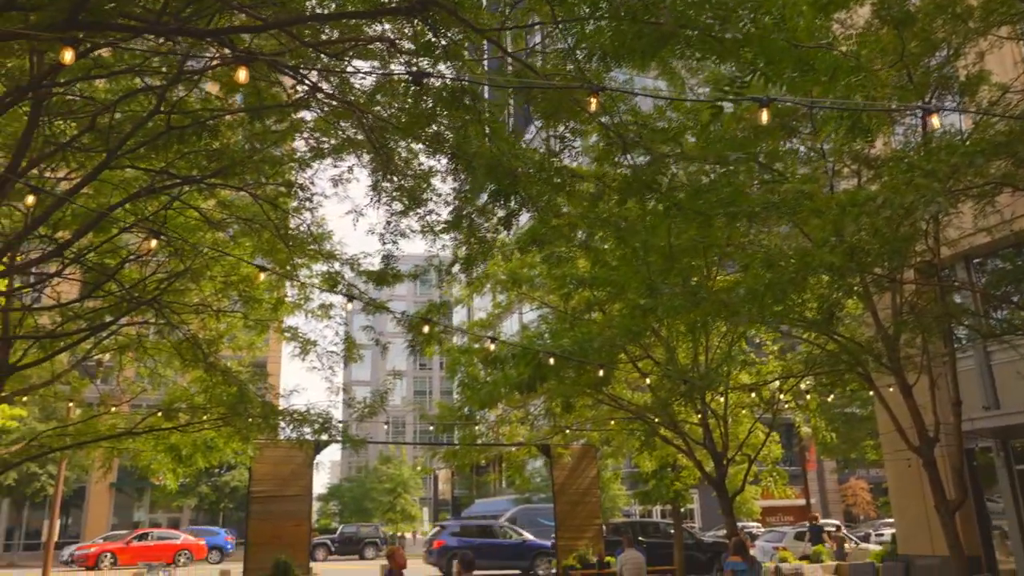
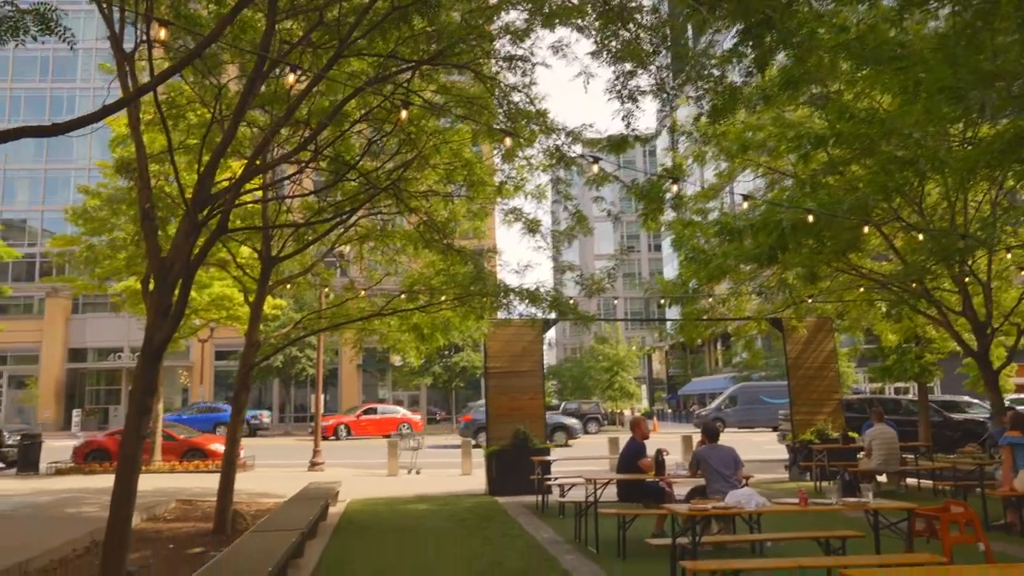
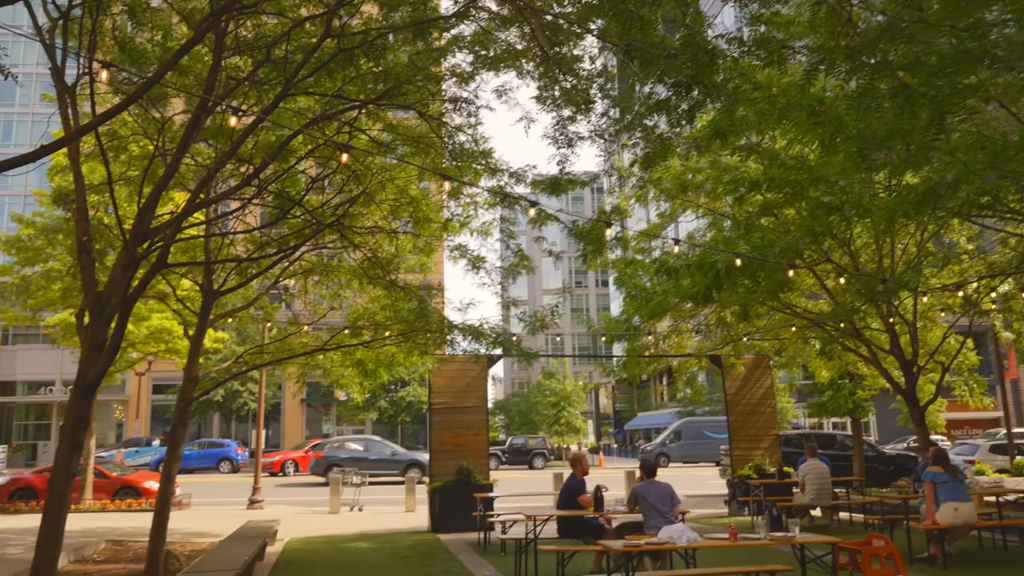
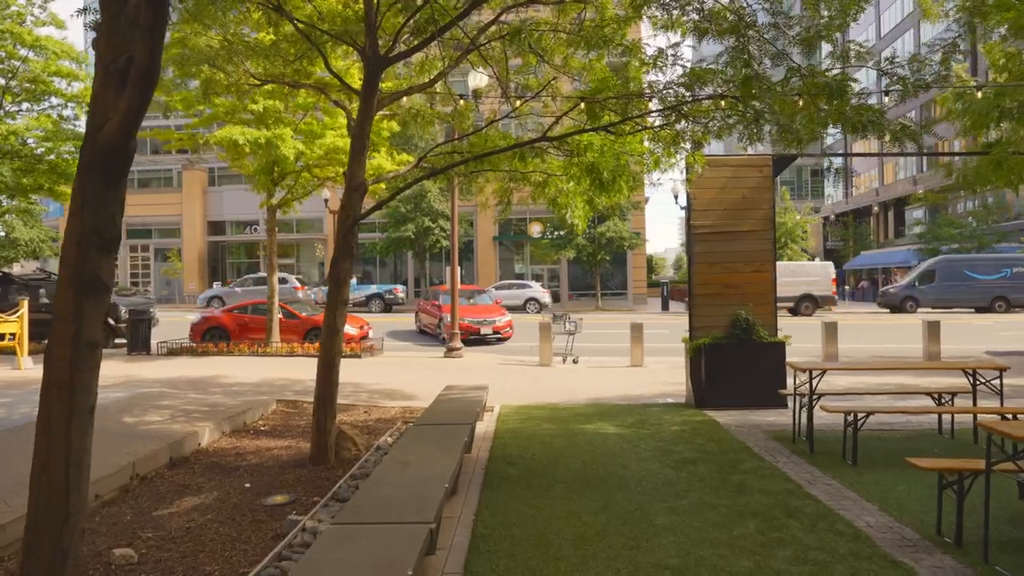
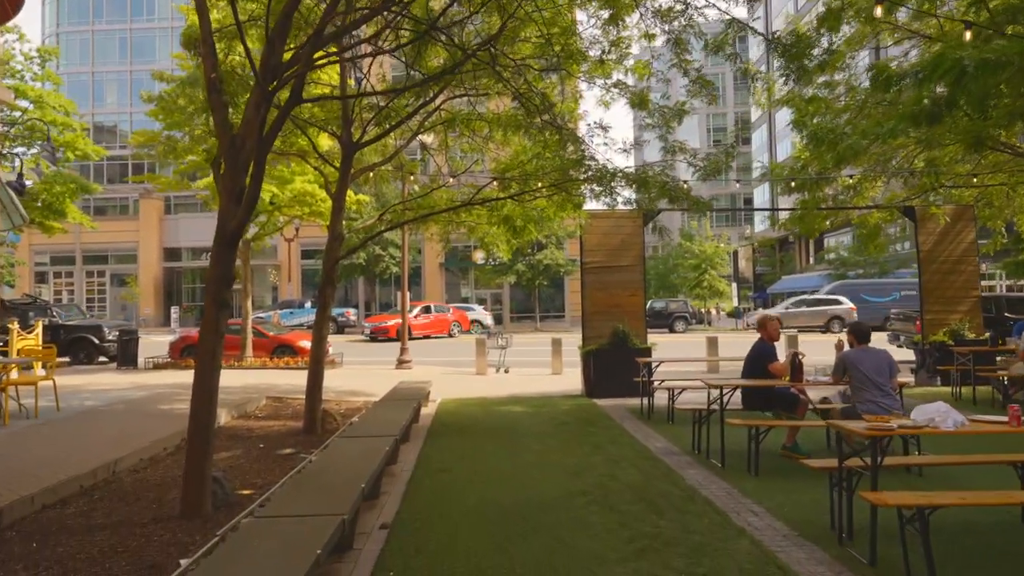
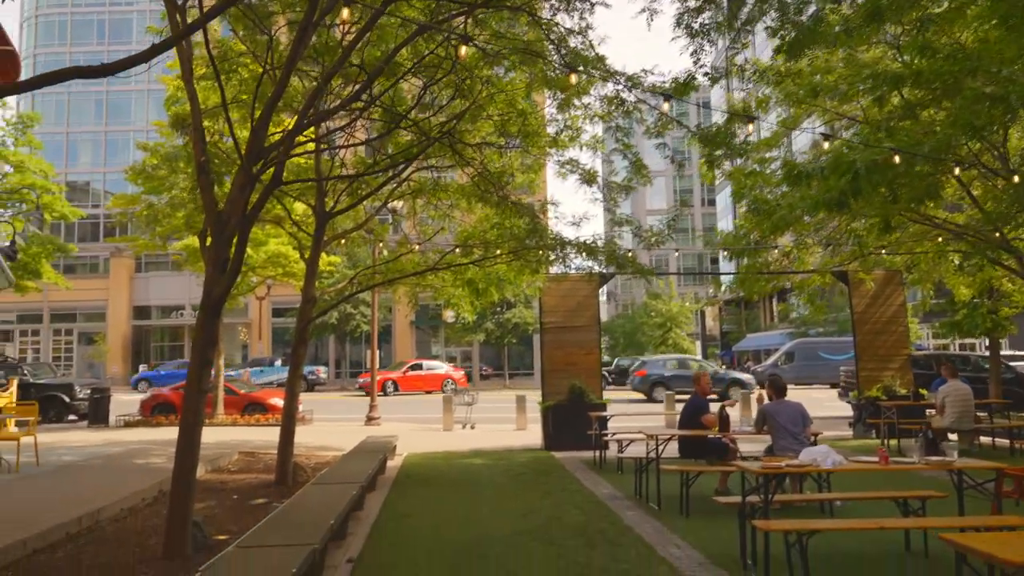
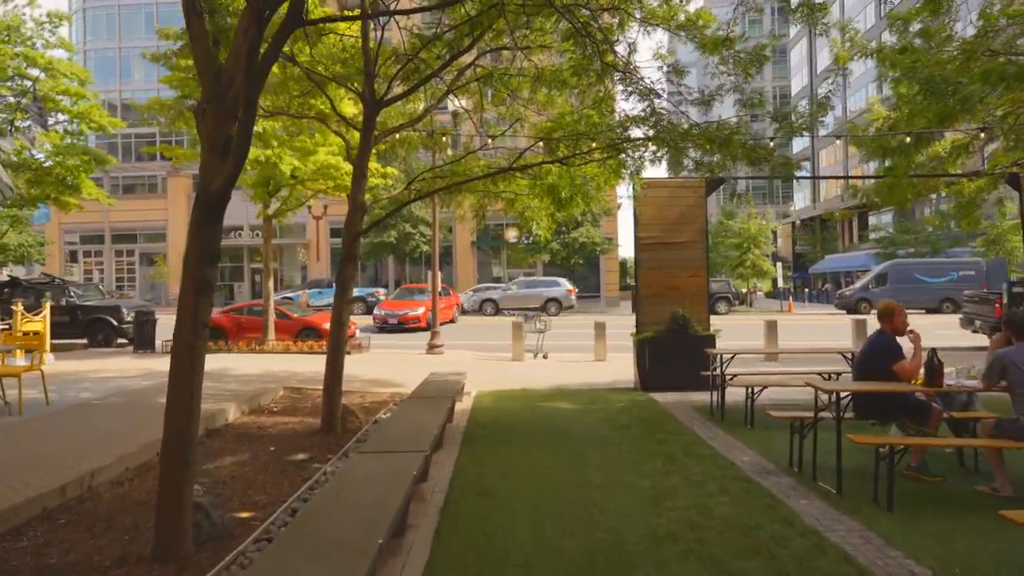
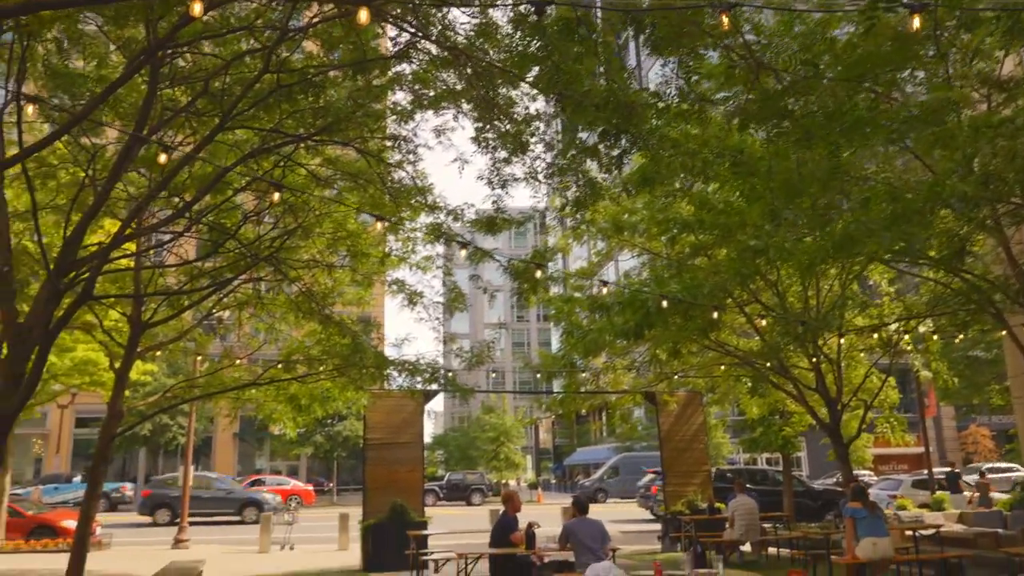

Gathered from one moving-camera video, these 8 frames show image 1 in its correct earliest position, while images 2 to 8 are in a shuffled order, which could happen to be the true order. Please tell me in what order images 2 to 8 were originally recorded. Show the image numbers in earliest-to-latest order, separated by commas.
8, 3, 2, 6, 5, 7, 4
